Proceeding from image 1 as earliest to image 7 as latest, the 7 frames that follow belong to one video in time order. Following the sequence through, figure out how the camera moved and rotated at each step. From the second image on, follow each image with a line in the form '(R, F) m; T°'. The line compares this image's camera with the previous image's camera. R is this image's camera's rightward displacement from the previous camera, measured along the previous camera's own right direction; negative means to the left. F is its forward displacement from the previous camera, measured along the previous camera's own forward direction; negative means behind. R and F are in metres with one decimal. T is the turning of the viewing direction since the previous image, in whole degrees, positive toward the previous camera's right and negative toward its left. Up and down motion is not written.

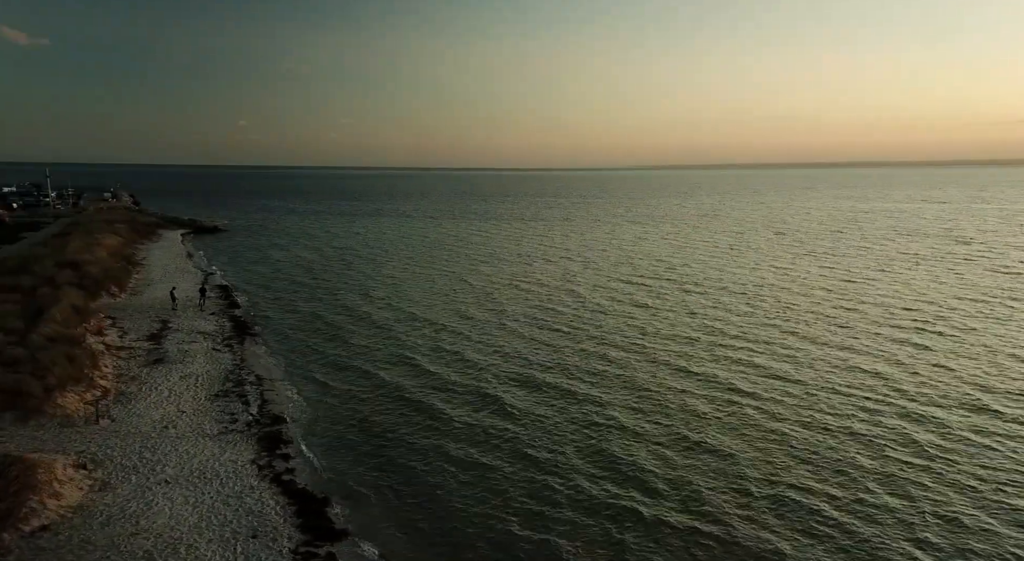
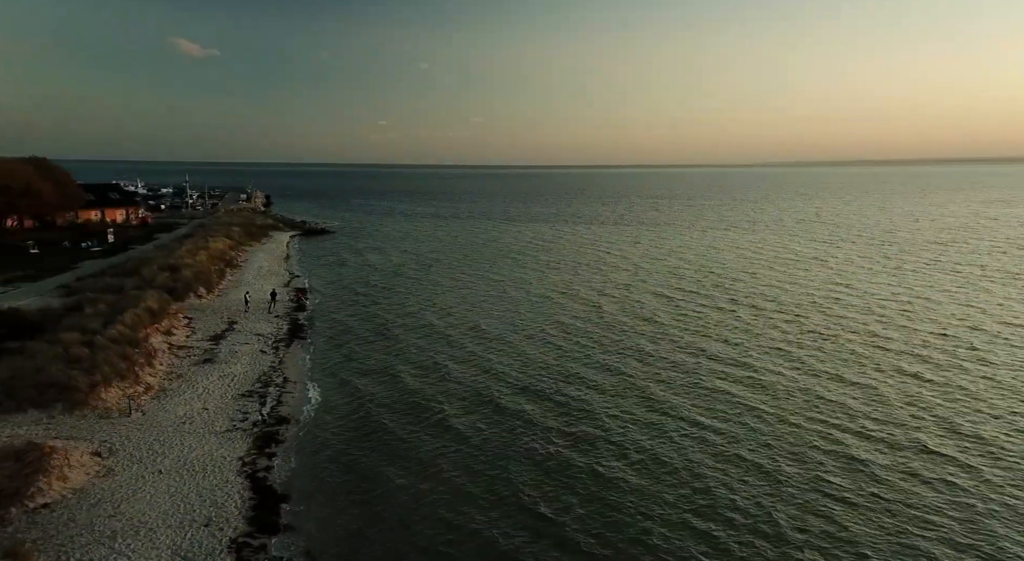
(+3.3, -0.4) m; -8°
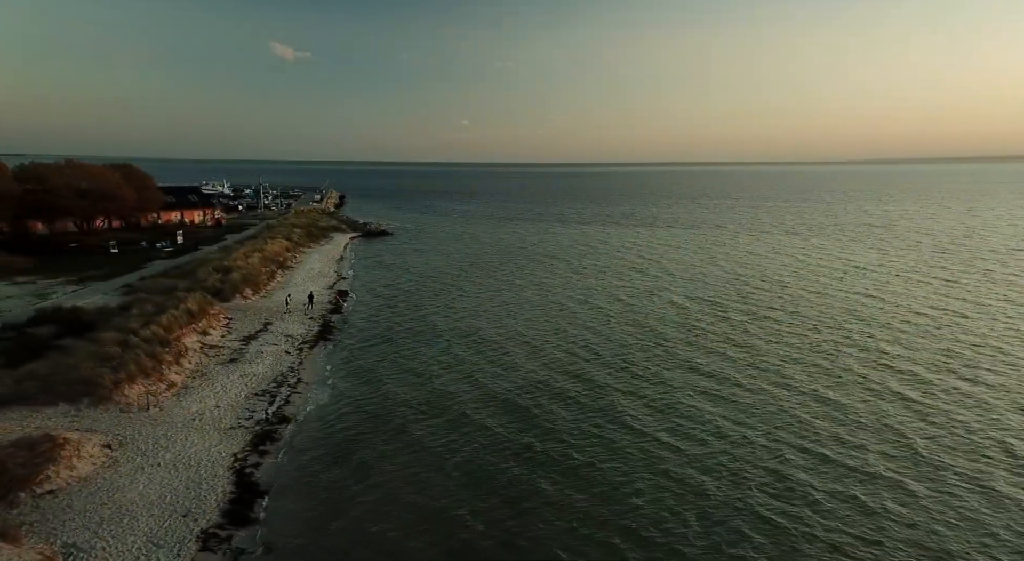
(+2.2, -0.4) m; -5°
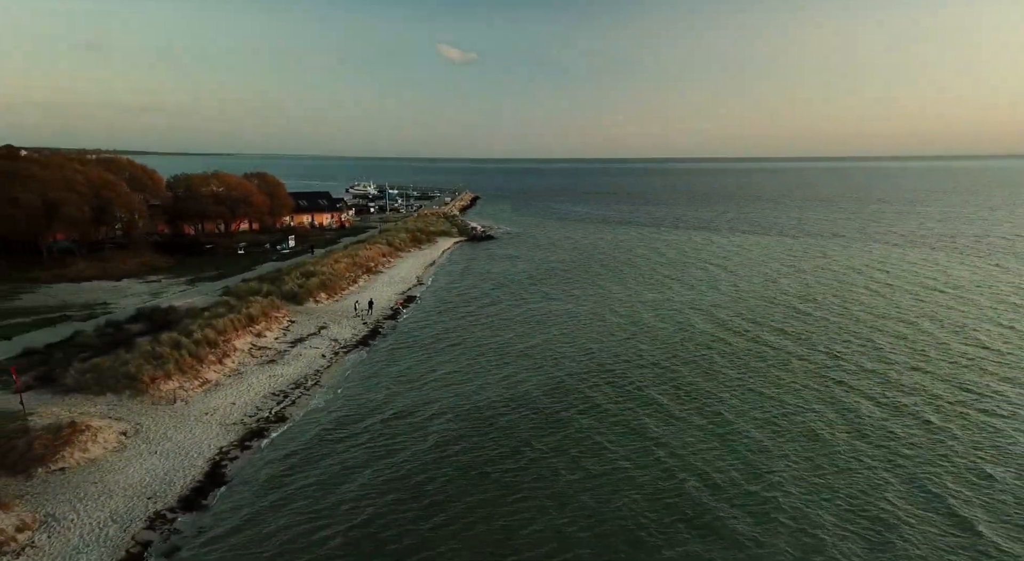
(+4.8, -0.7) m; -9°
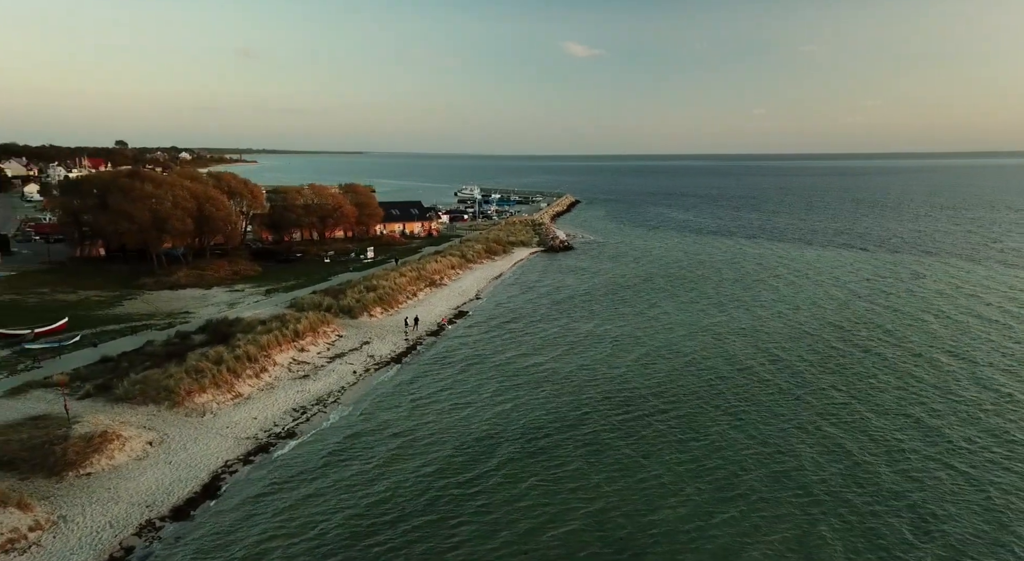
(+3.5, -0.6) m; -7°
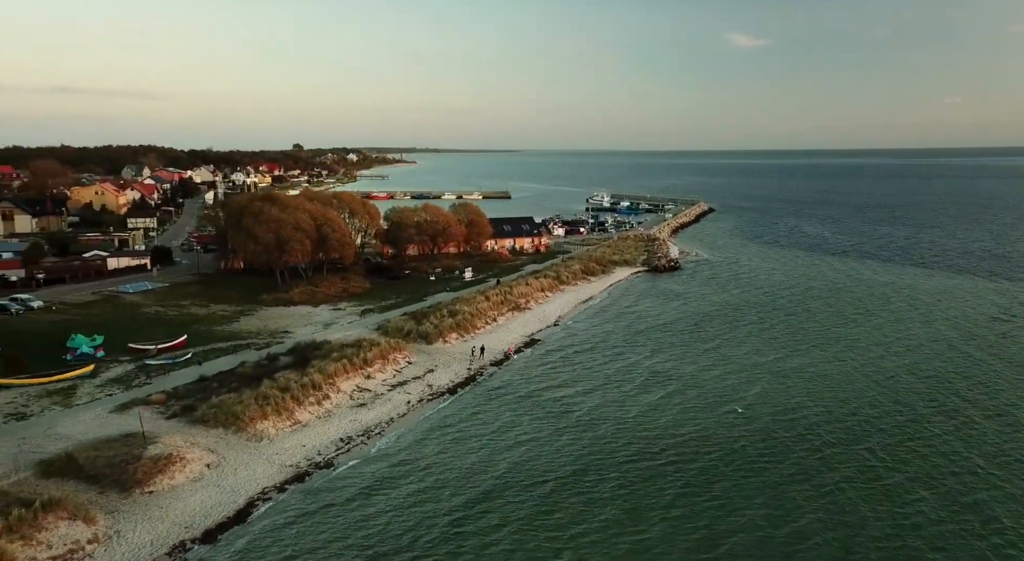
(+3.6, -0.7) m; -10°
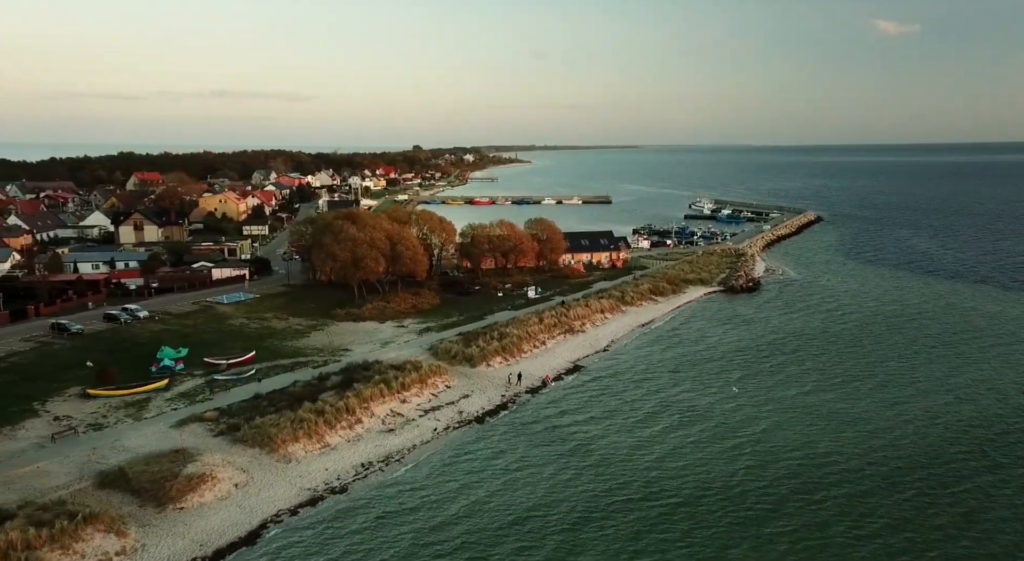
(+3.4, -1.0) m; -7°
